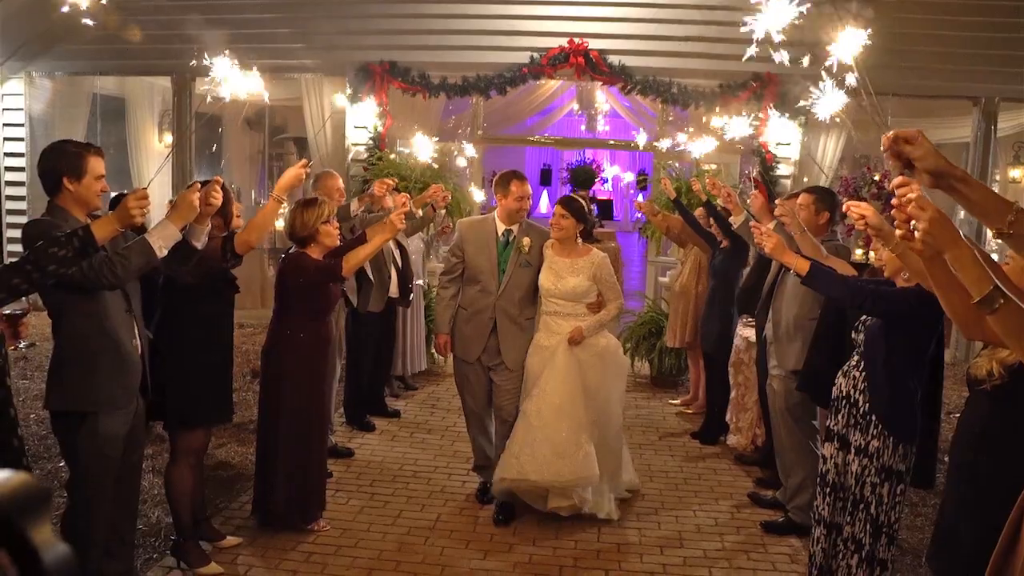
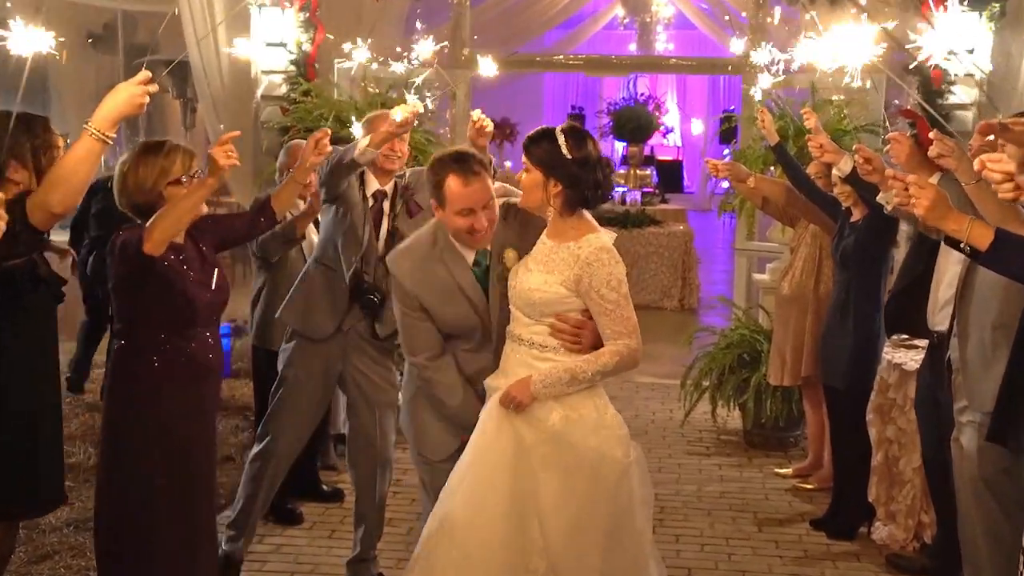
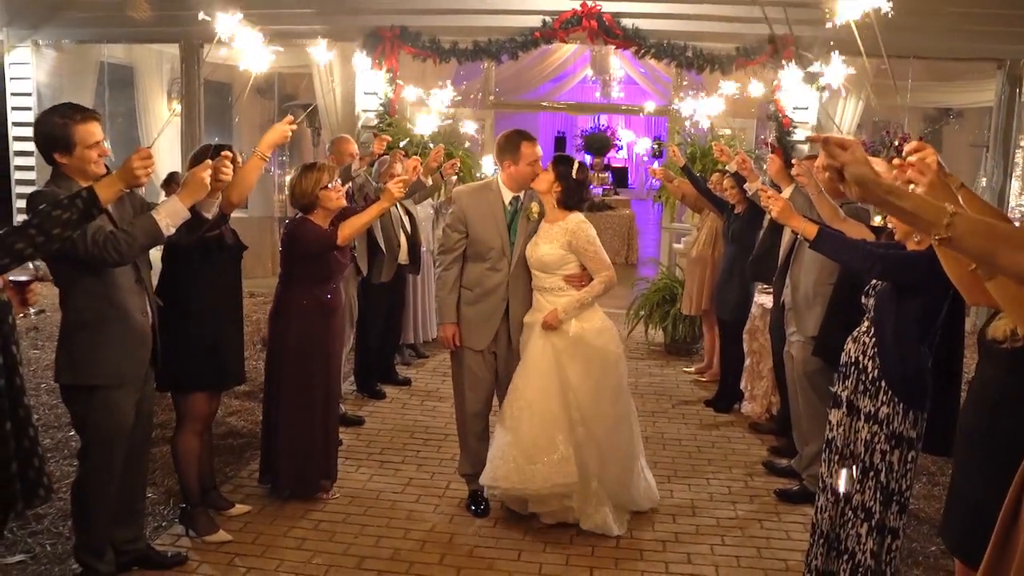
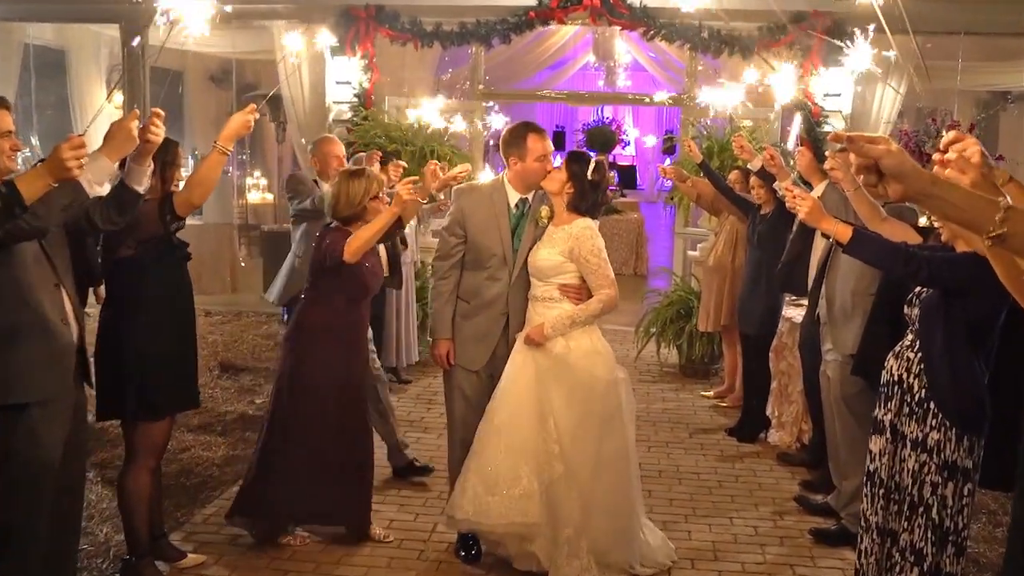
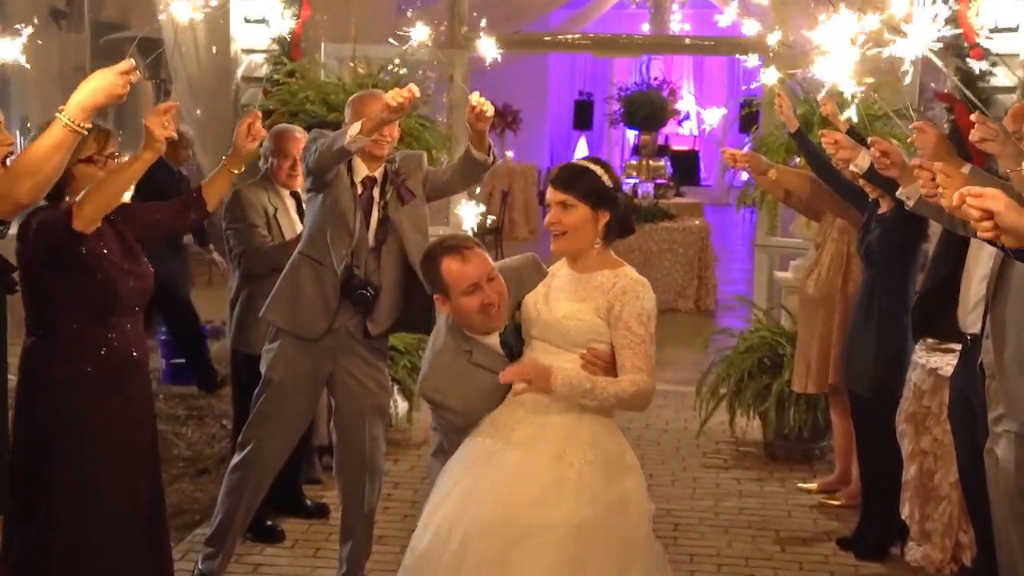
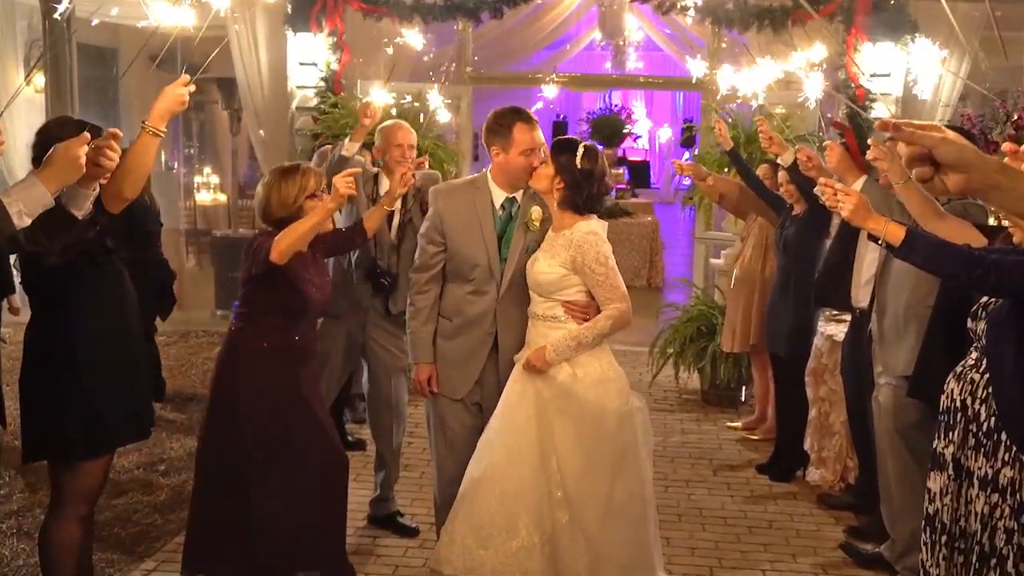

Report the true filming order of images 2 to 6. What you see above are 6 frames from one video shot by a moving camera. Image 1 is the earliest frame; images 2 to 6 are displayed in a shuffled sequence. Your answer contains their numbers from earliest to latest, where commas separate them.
3, 4, 6, 2, 5
